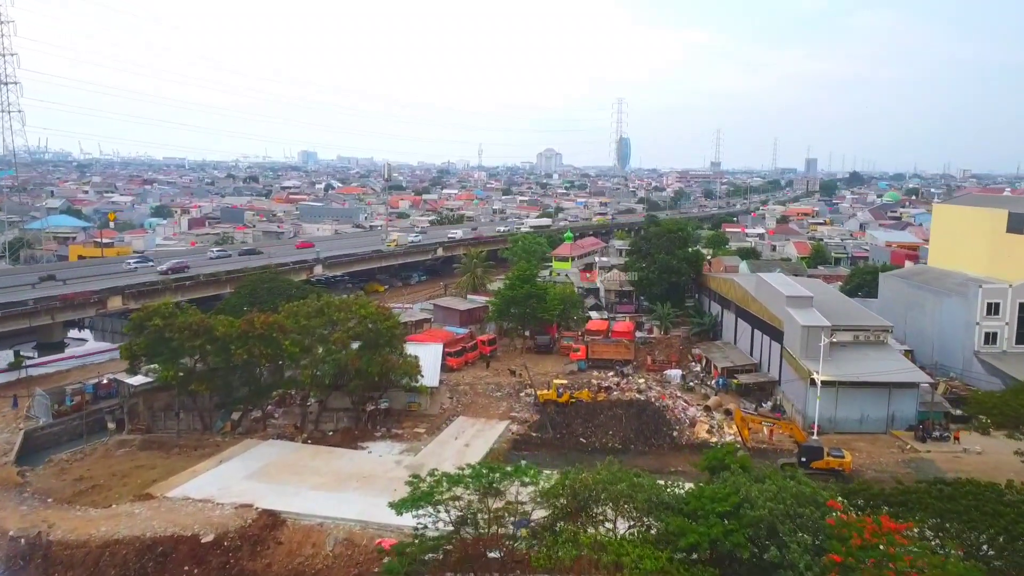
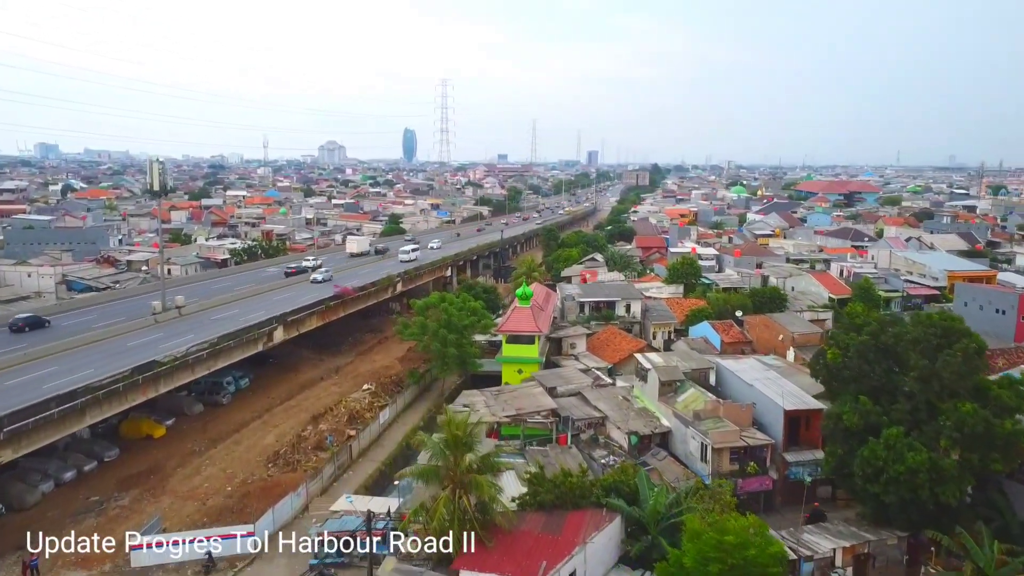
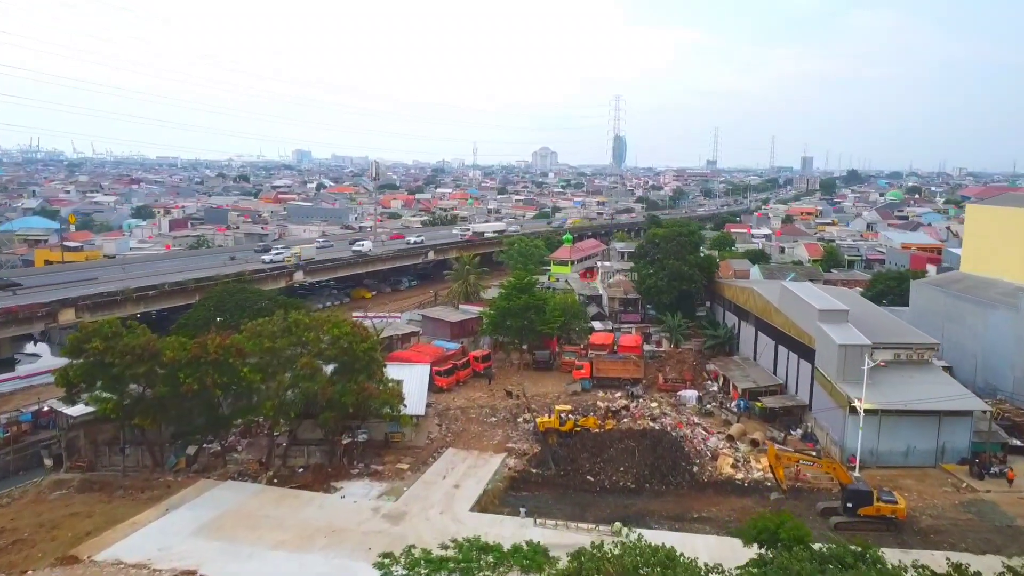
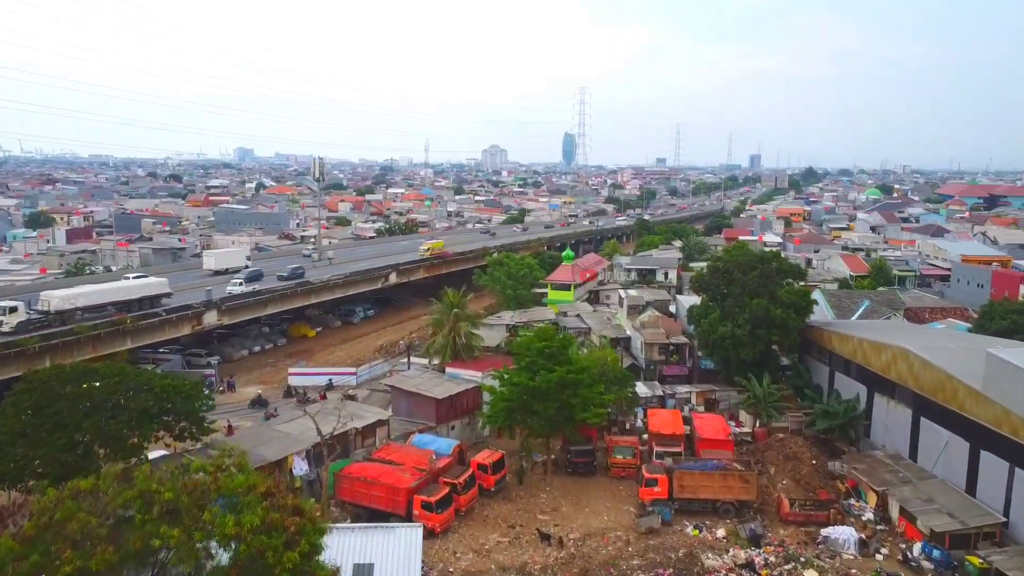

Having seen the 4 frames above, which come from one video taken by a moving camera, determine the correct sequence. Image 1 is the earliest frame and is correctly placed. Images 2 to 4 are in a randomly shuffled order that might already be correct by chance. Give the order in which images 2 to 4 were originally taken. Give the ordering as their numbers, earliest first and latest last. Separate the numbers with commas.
3, 4, 2
